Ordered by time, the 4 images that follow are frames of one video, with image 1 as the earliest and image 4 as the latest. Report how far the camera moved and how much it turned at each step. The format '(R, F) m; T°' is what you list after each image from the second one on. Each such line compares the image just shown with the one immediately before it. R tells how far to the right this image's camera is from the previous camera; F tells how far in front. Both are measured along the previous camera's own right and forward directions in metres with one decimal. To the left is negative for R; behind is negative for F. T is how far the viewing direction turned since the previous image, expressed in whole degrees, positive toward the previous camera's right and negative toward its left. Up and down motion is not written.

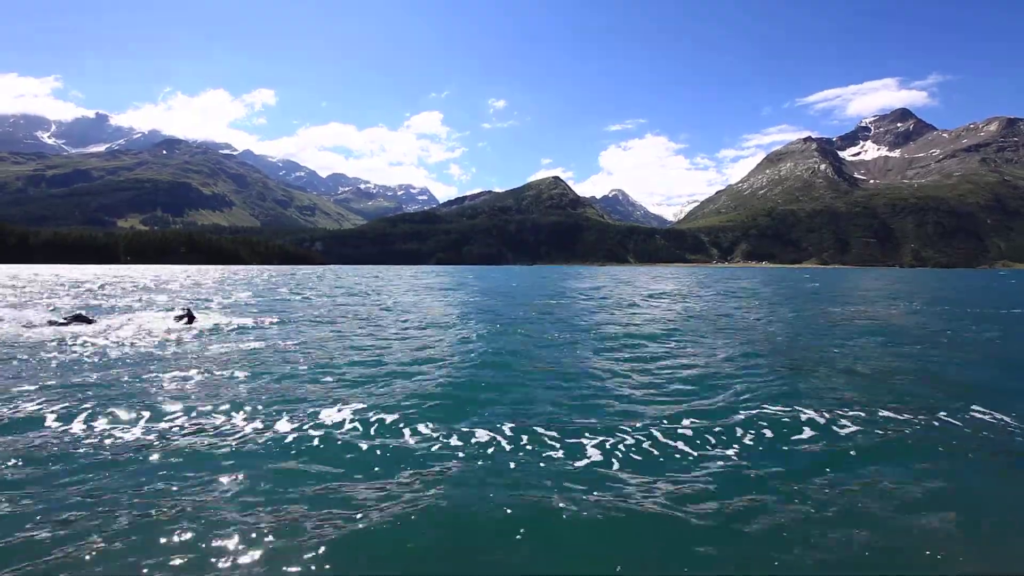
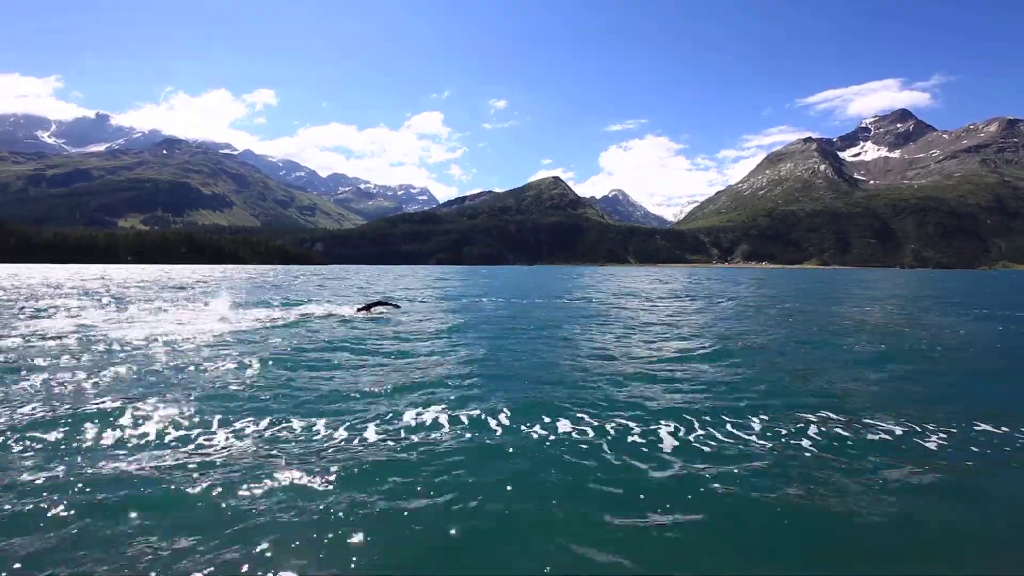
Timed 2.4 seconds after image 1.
(-2.4, -0.3) m; 0°
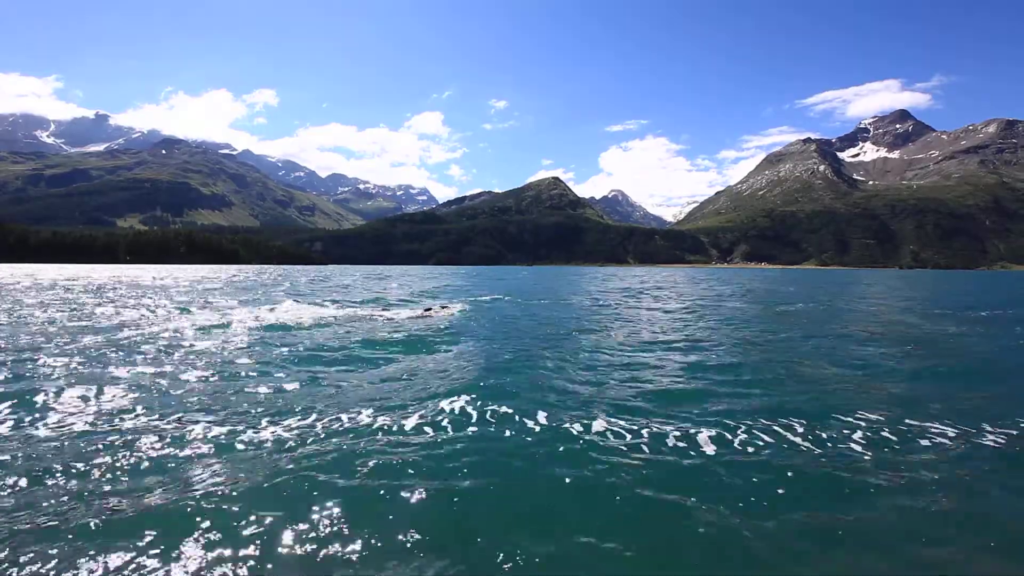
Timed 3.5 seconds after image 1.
(+1.7, -0.2) m; 0°
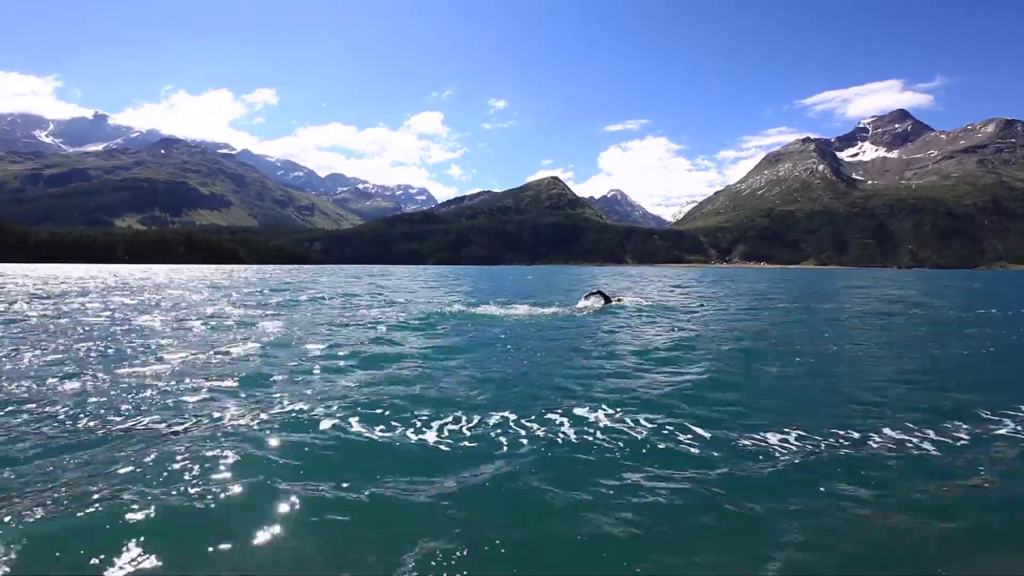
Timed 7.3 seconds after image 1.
(0.0, +0.2) m; 0°
